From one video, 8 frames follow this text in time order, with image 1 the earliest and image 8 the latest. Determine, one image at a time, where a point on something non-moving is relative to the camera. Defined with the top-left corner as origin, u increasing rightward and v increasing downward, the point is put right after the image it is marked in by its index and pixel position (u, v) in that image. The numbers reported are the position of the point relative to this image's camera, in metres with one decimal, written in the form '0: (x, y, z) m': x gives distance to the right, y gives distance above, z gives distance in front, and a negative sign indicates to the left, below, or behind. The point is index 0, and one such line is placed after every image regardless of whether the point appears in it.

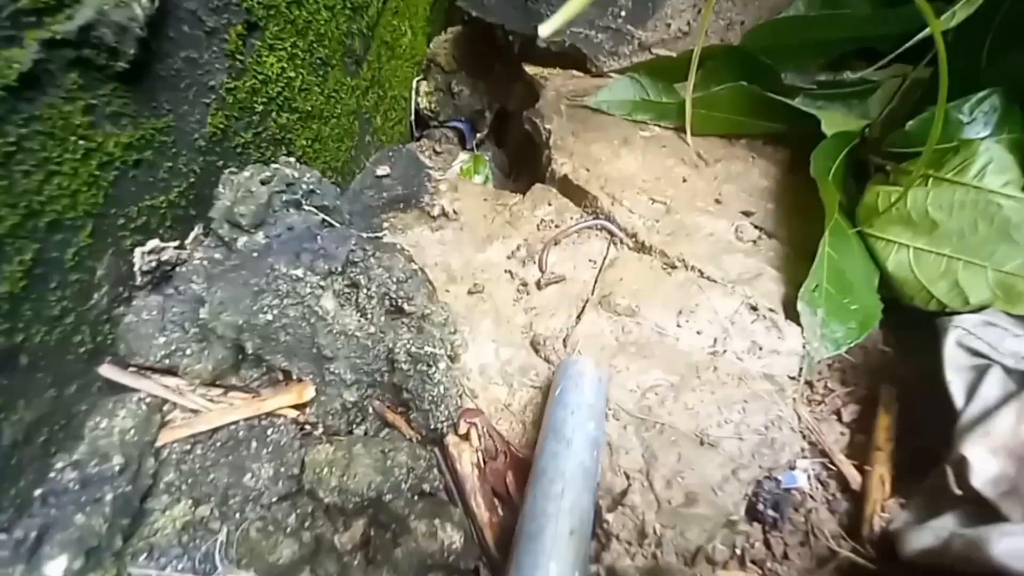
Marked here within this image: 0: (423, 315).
0: (0.0, 0.0, +0.5) m
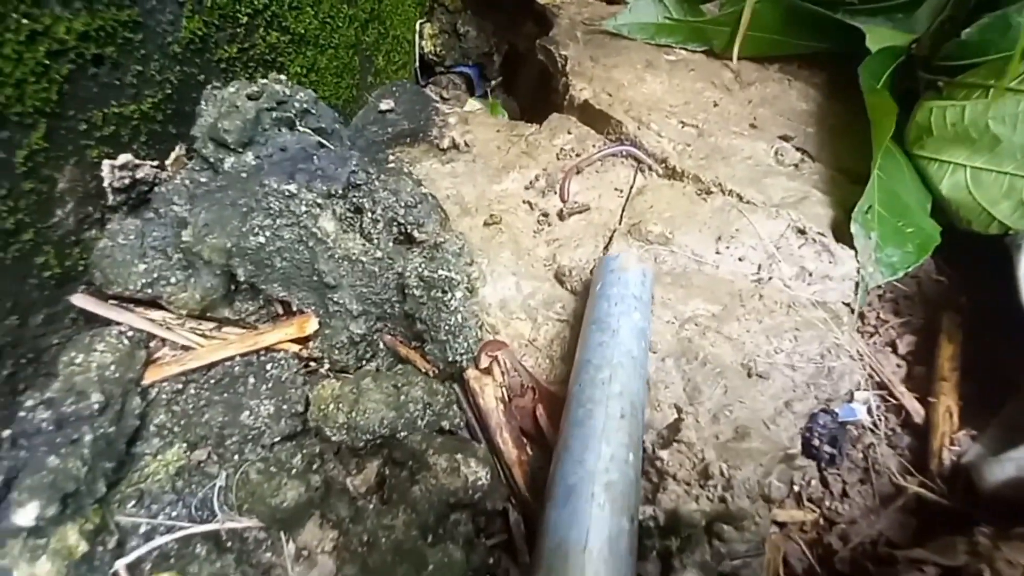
0: (0.0, 0.0, +0.5) m
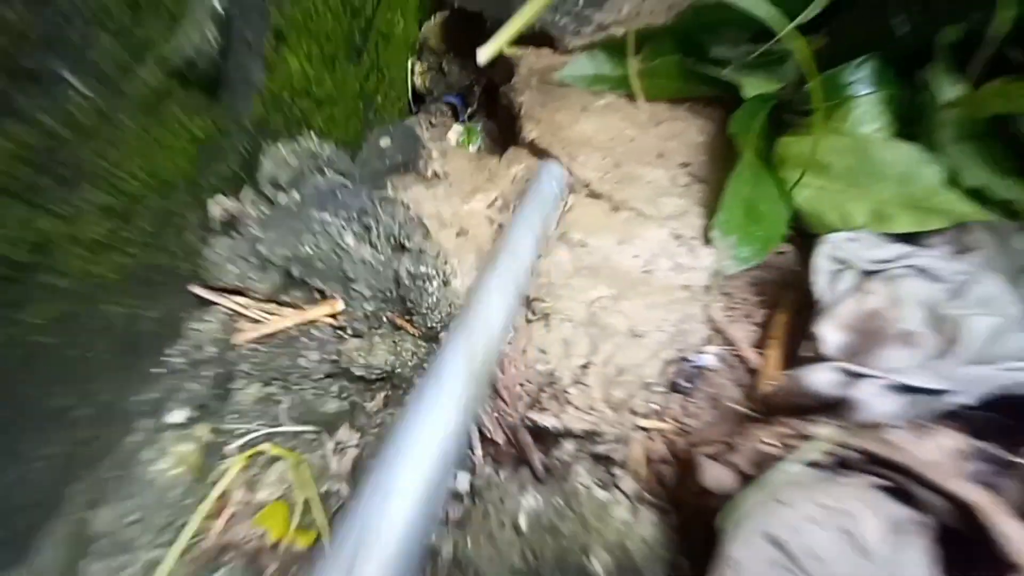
0: (0.0, 0.0, +0.7) m
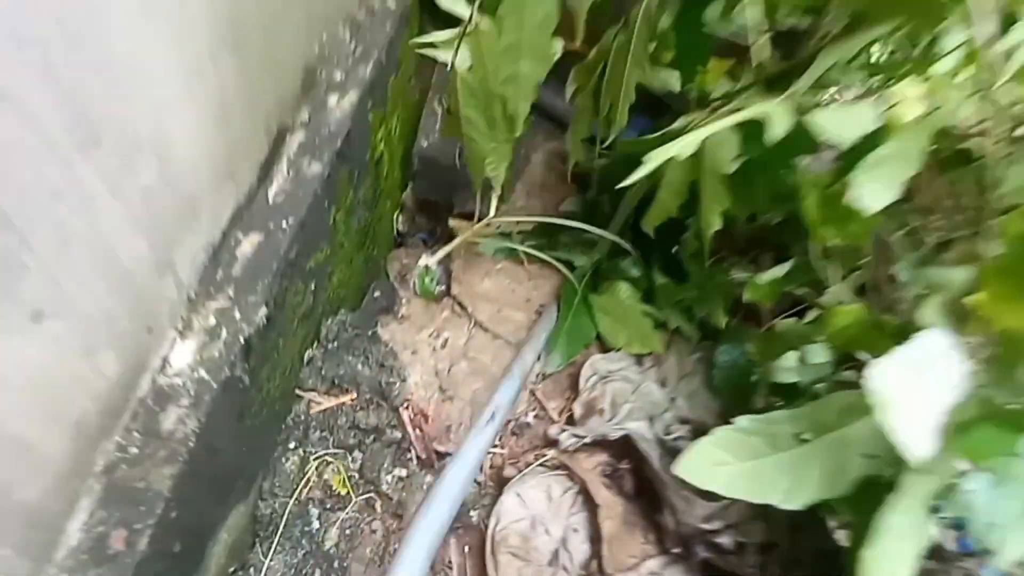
0: (-0.1, -0.1, +1.4) m
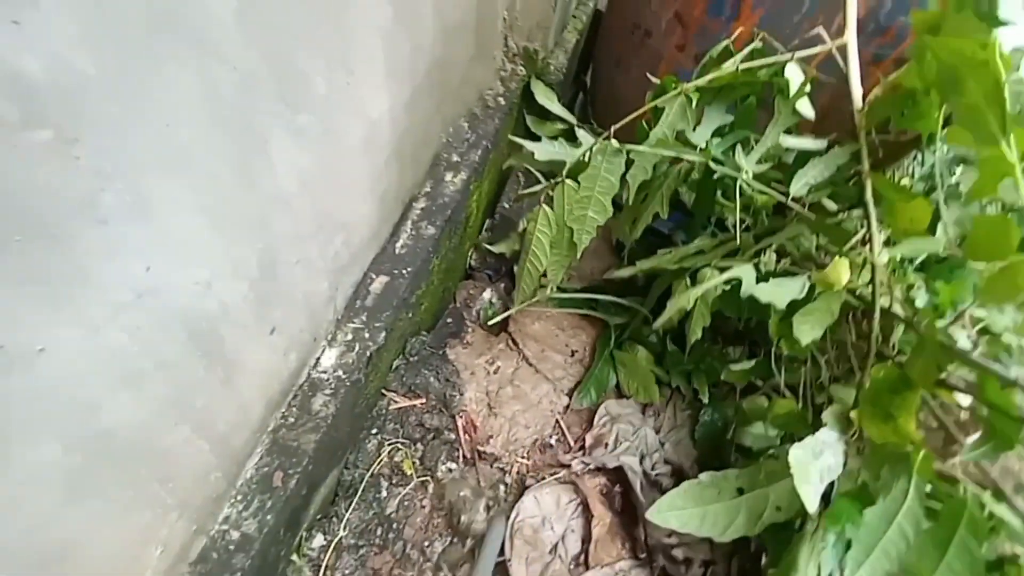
0: (-0.1, -0.1, +1.9) m
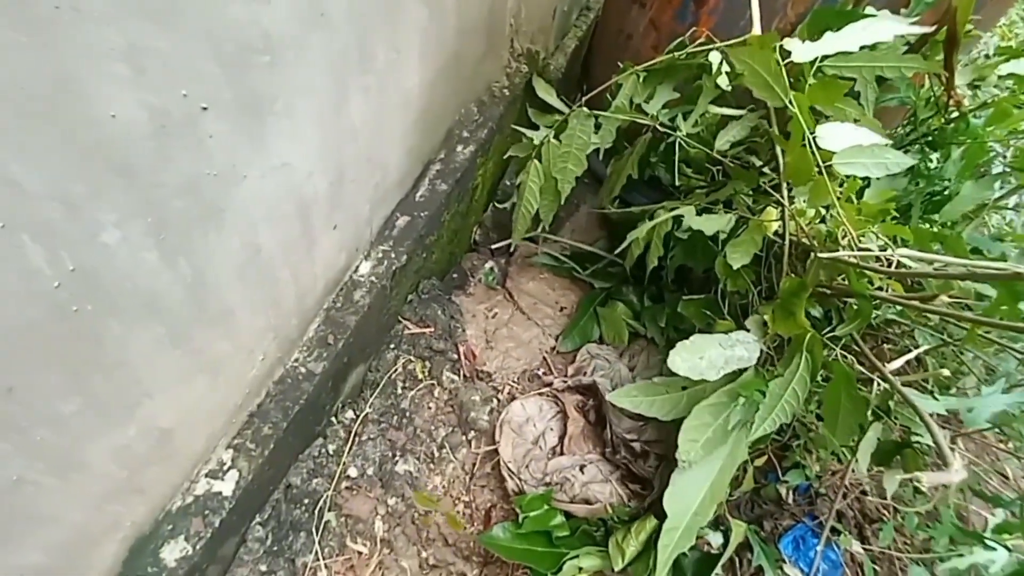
0: (-0.1, -0.1, +2.2) m
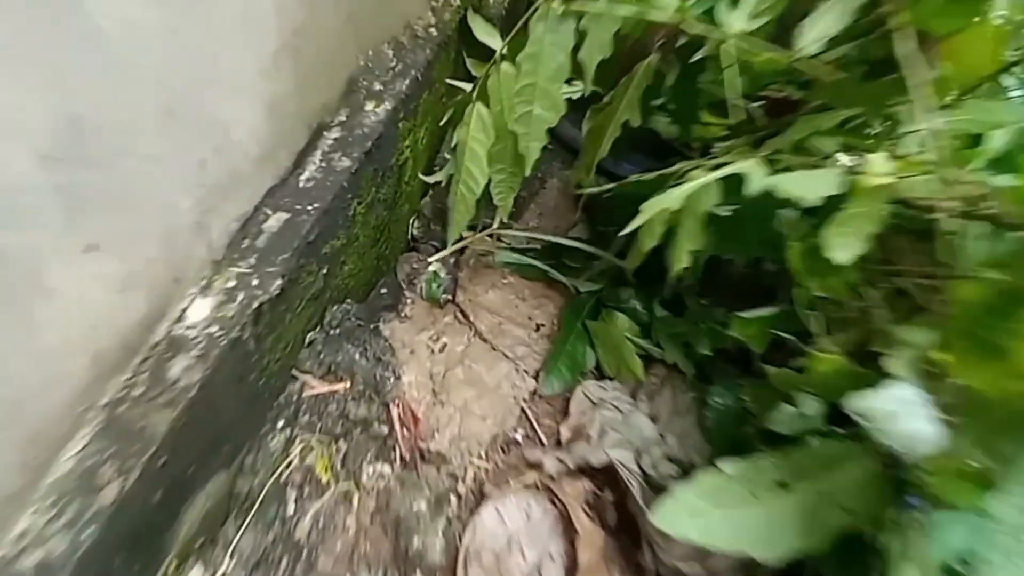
0: (-0.1, -0.1, +1.4) m
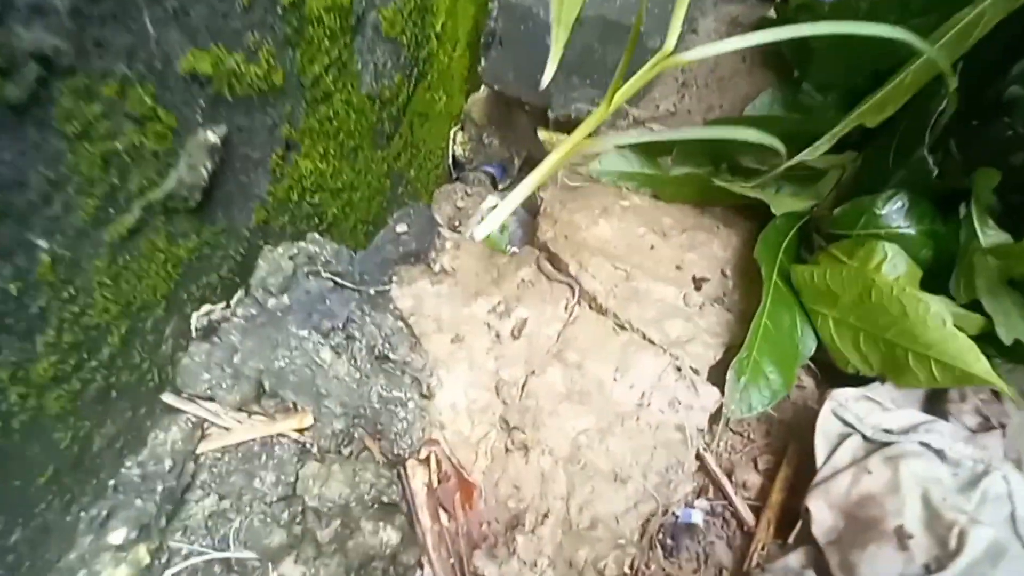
0: (-0.1, 0.0, +0.7) m
